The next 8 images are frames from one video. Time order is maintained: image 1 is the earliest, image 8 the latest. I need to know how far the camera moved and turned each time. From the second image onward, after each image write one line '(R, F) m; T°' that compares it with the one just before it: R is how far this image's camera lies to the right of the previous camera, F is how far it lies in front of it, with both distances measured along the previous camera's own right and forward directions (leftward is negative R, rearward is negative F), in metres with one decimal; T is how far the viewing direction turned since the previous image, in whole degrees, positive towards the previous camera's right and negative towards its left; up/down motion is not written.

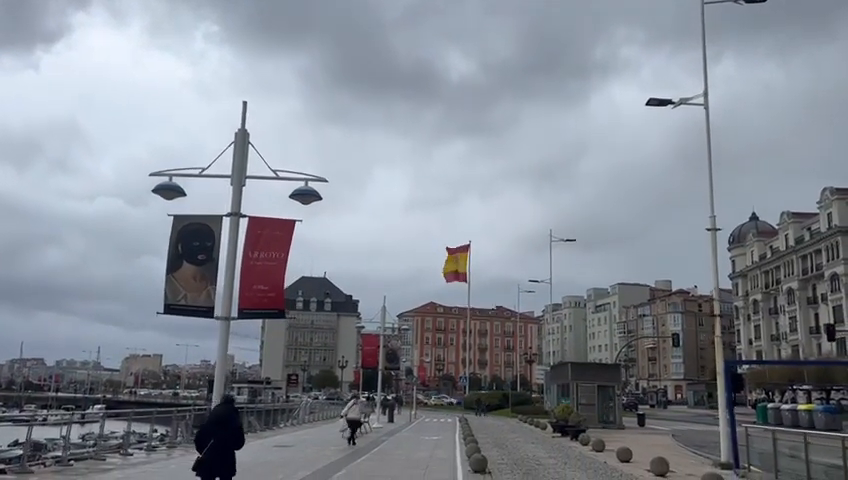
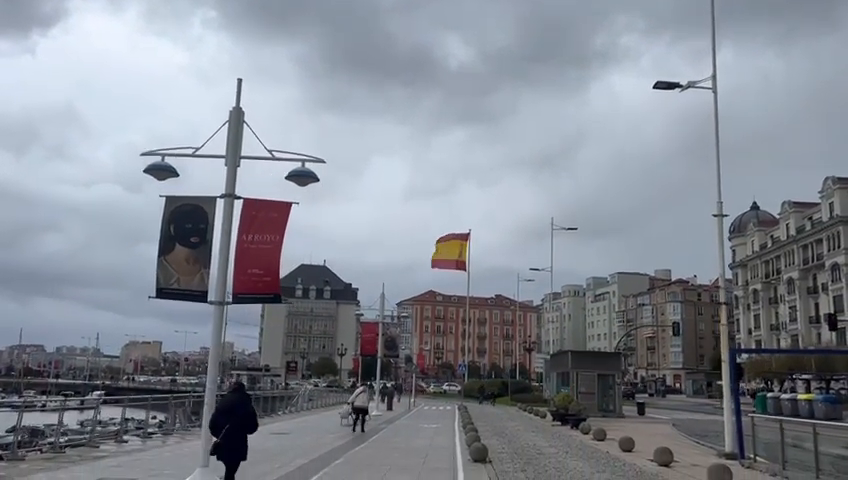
(0.0, +0.4) m; 0°
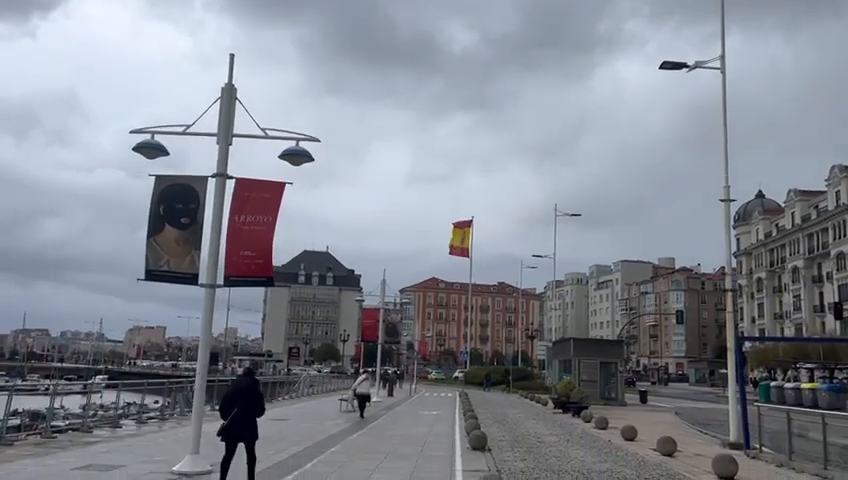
(+0.1, +0.4) m; 0°
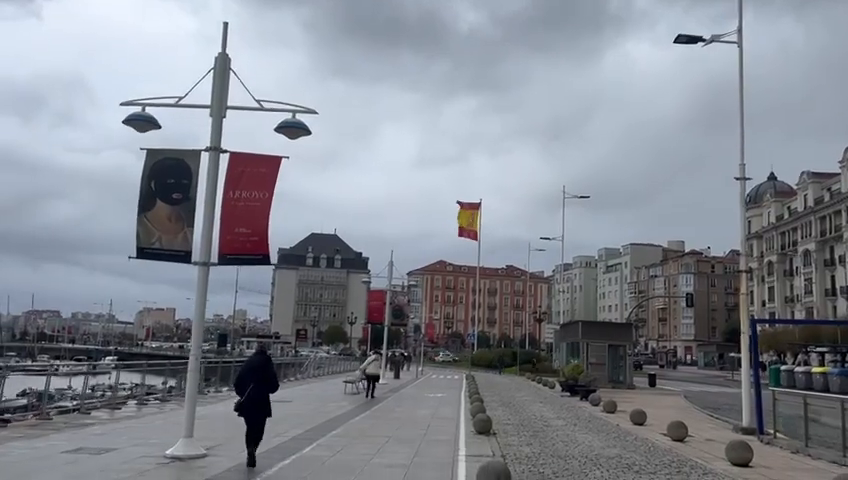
(+0.1, +0.6) m; -1°
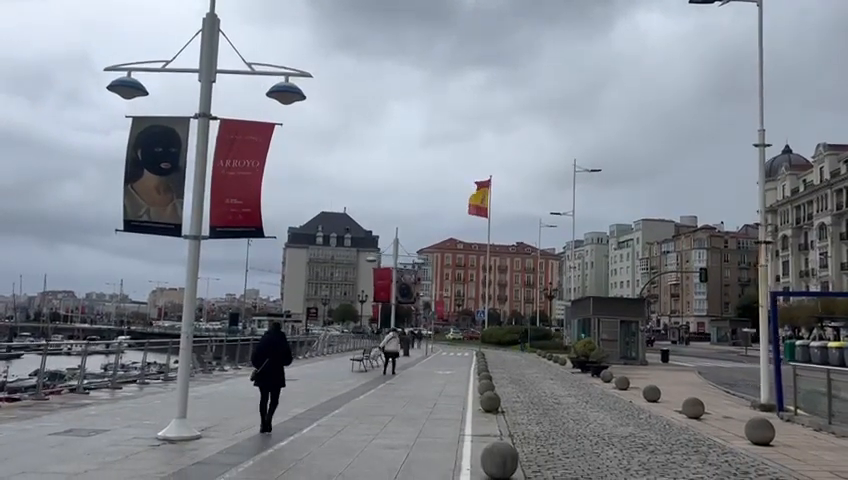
(+0.1, +0.7) m; -1°
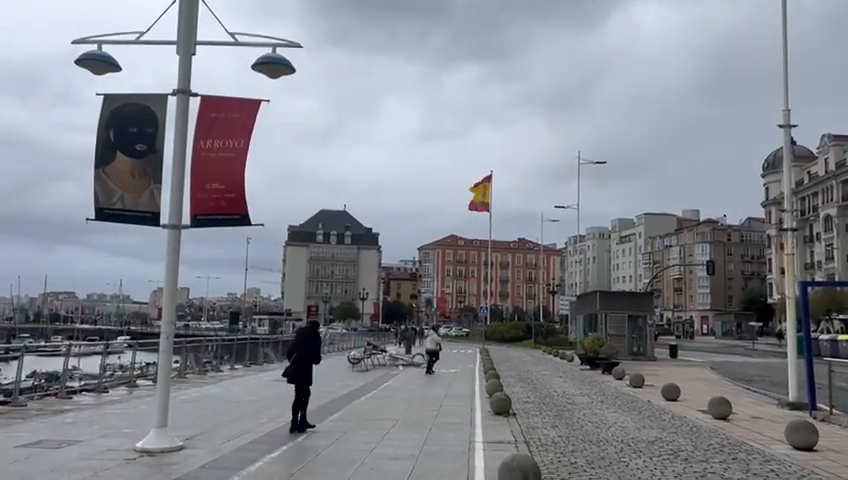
(-0.1, +1.2) m; 0°
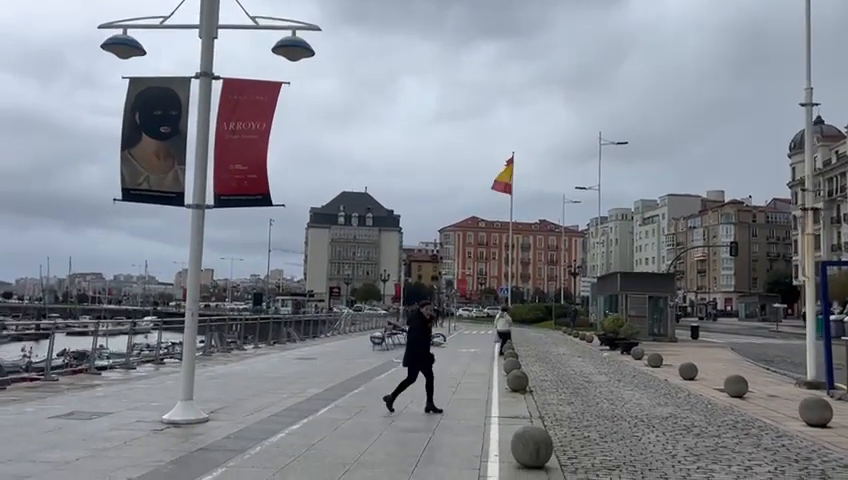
(+0.1, -0.2) m; -2°
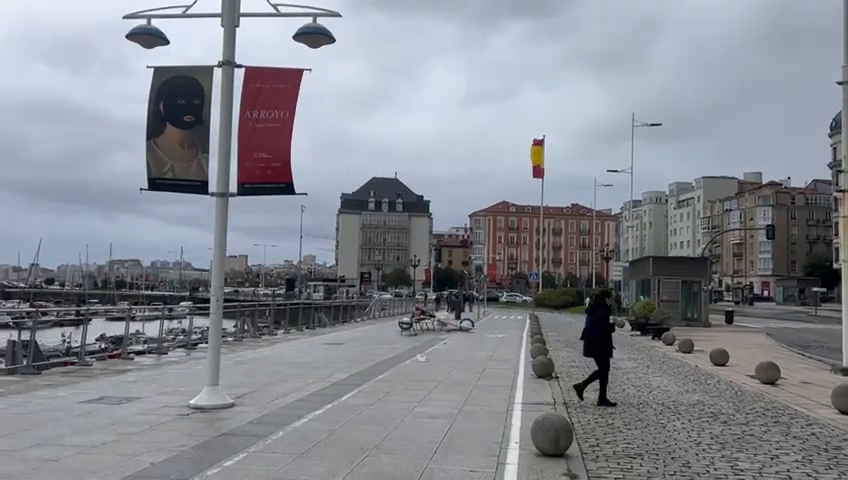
(+0.1, 0.0) m; -2°
